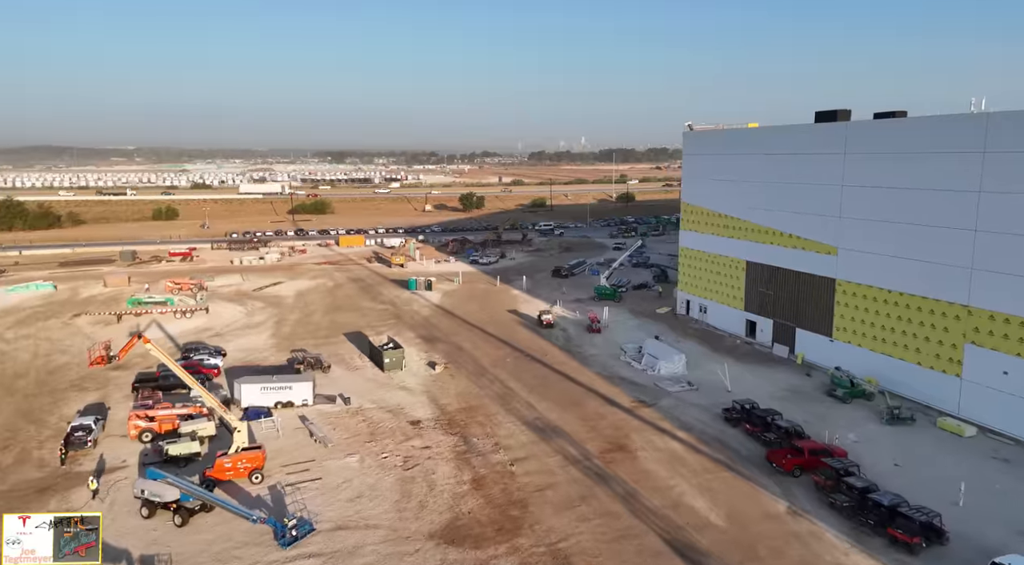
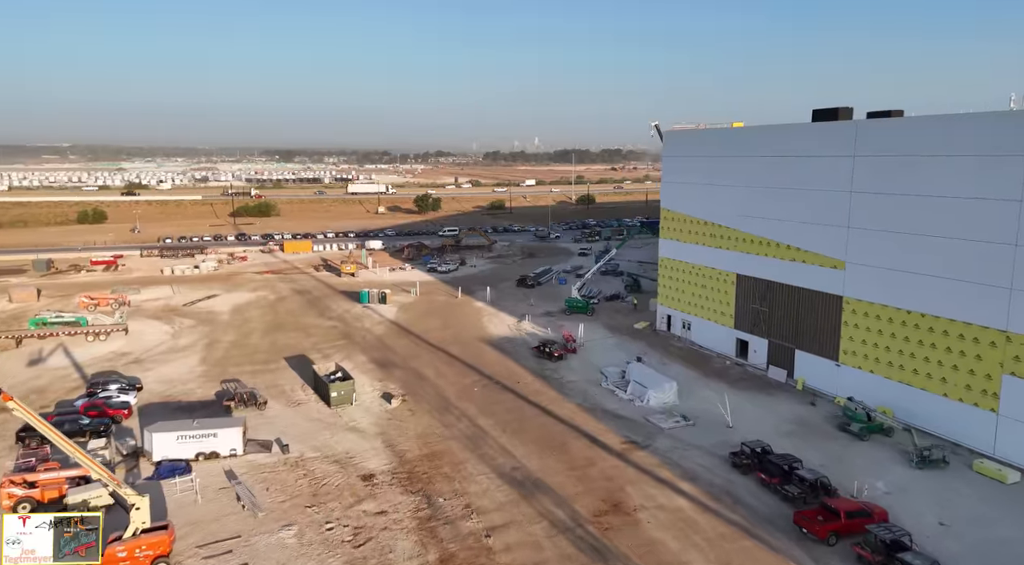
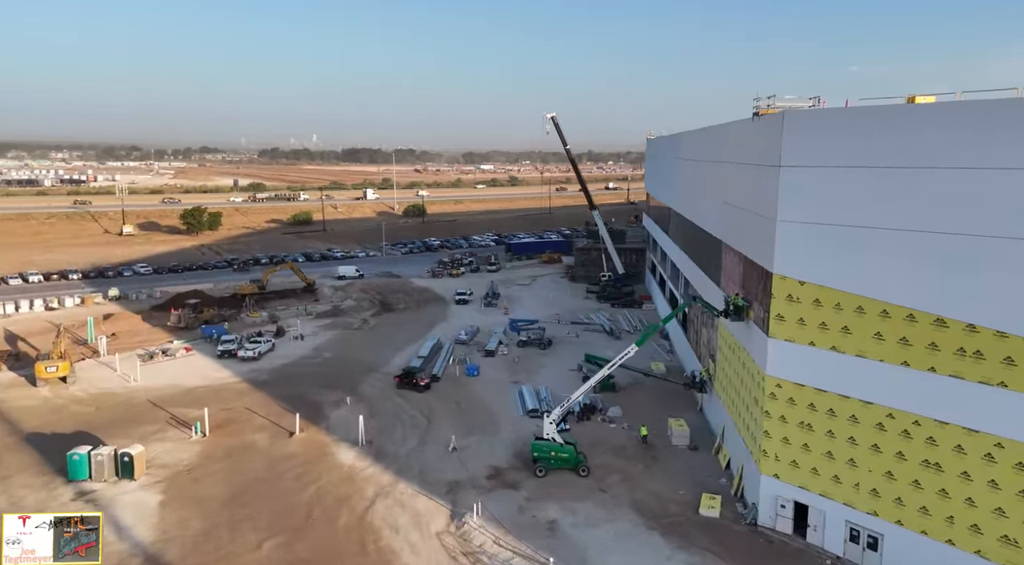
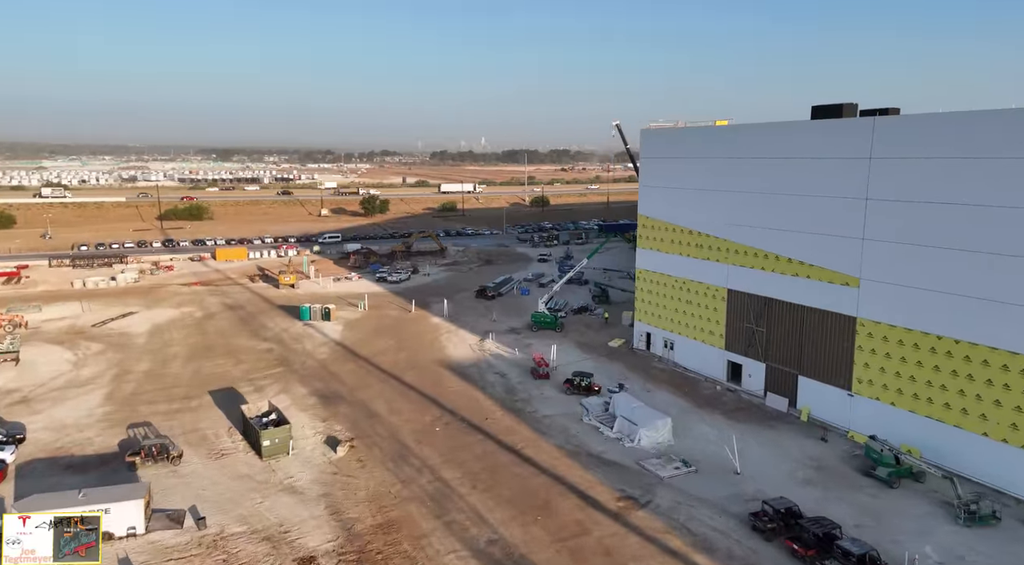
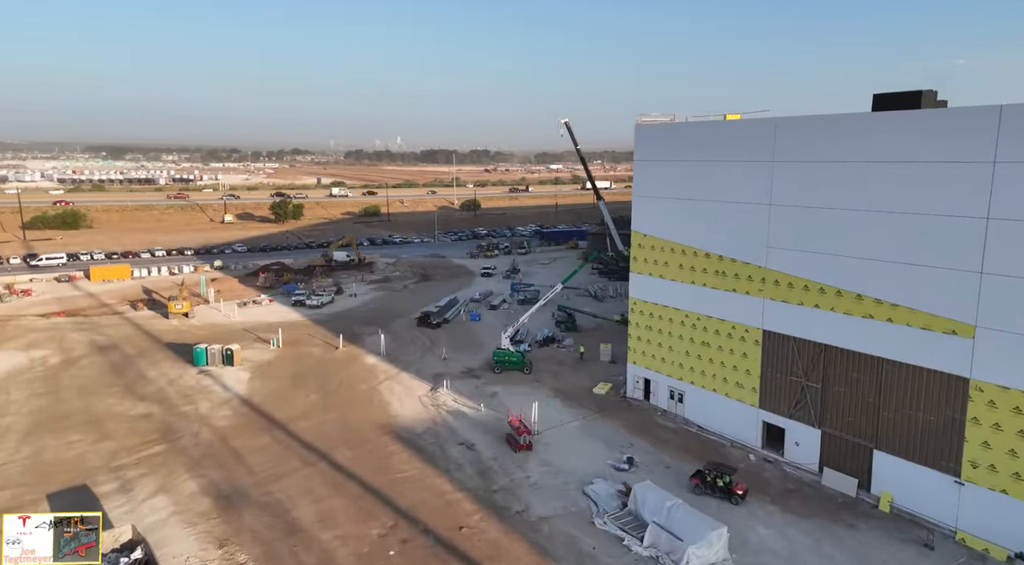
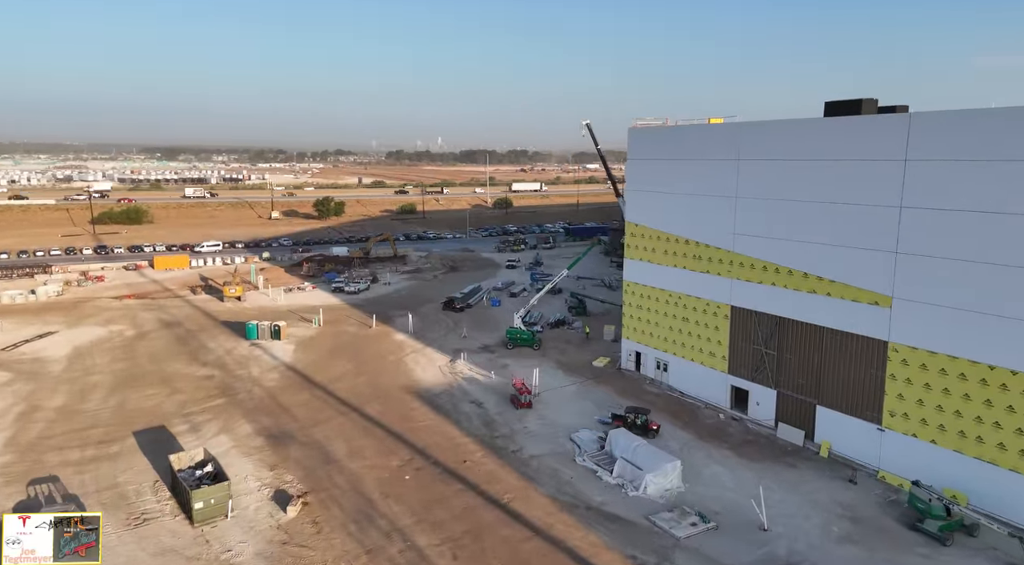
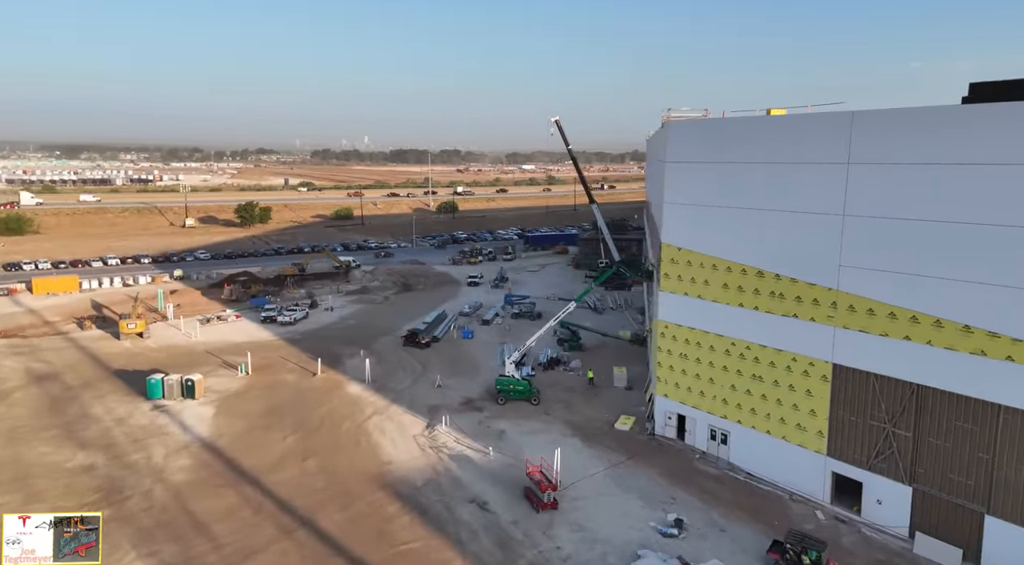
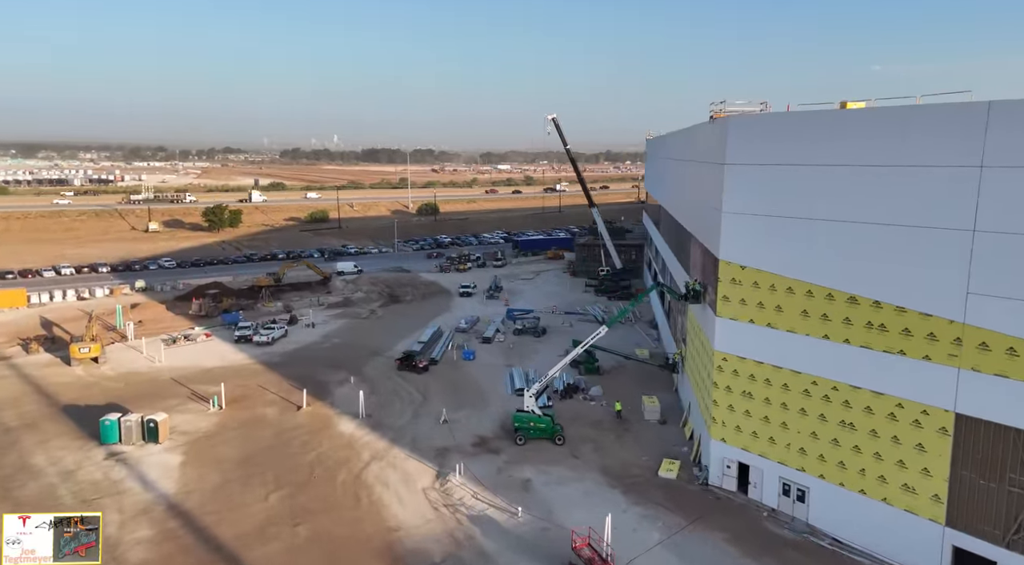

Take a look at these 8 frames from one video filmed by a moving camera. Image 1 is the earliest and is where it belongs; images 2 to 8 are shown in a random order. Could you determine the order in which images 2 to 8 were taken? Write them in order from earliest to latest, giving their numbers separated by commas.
2, 4, 6, 5, 7, 8, 3
